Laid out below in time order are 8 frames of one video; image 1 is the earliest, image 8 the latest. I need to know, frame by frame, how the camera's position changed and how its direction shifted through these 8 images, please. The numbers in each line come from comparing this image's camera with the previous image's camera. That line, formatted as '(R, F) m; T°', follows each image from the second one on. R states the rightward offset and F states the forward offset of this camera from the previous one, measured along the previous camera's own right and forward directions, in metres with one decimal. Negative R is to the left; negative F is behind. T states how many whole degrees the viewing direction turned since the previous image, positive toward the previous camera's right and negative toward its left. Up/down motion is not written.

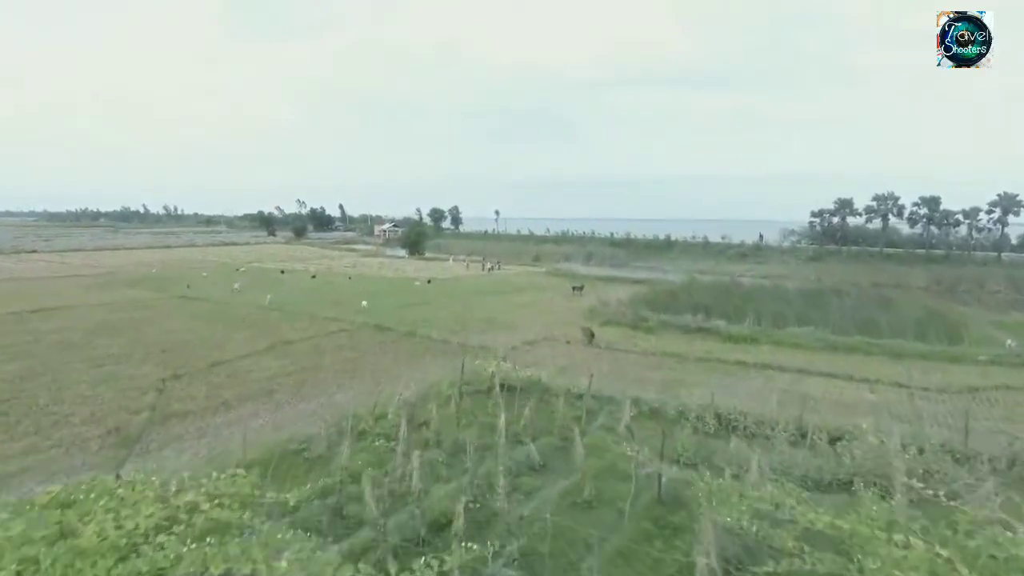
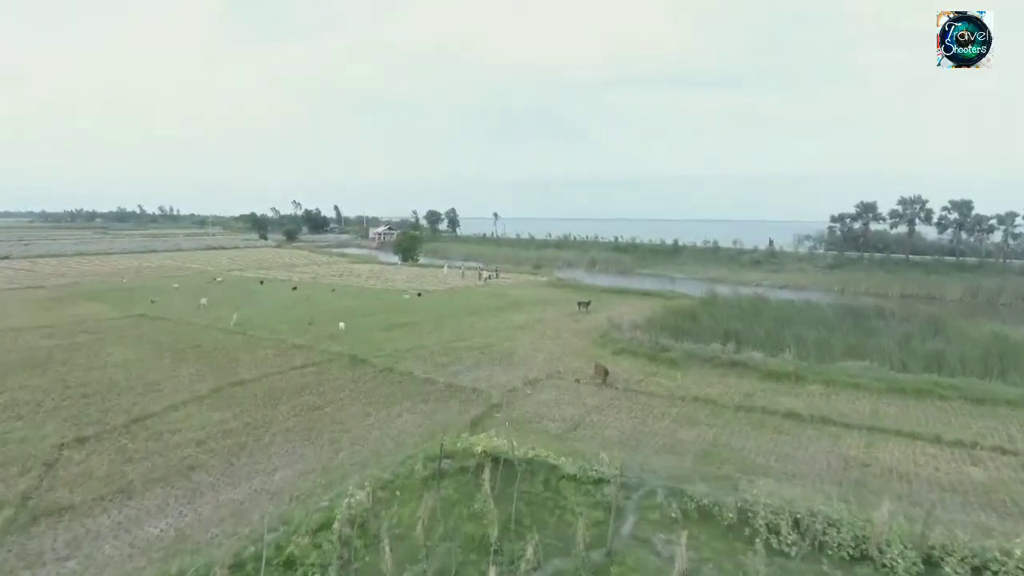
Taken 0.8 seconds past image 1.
(0.0, +2.7) m; 0°
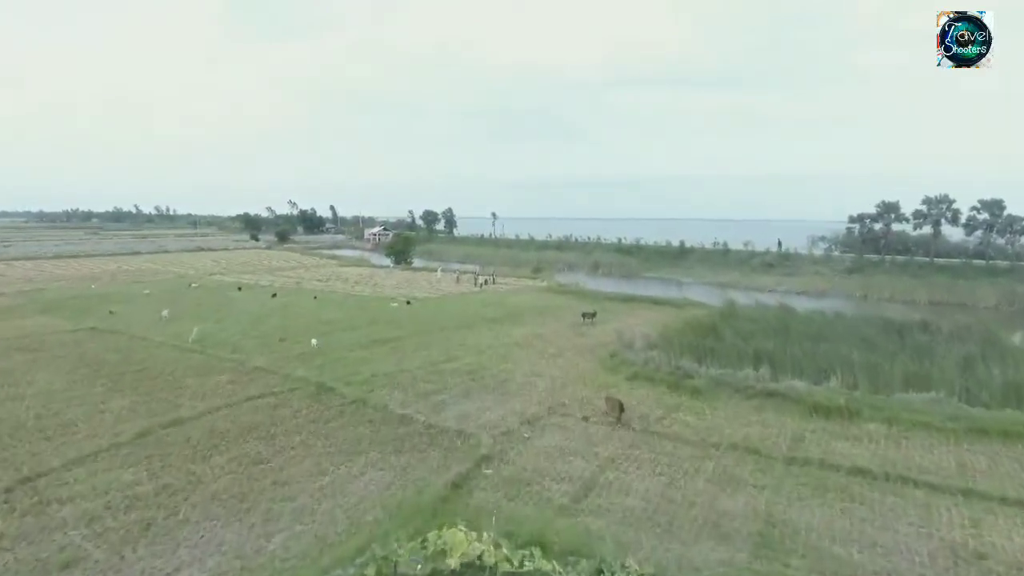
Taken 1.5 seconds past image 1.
(+0.1, +2.4) m; 0°
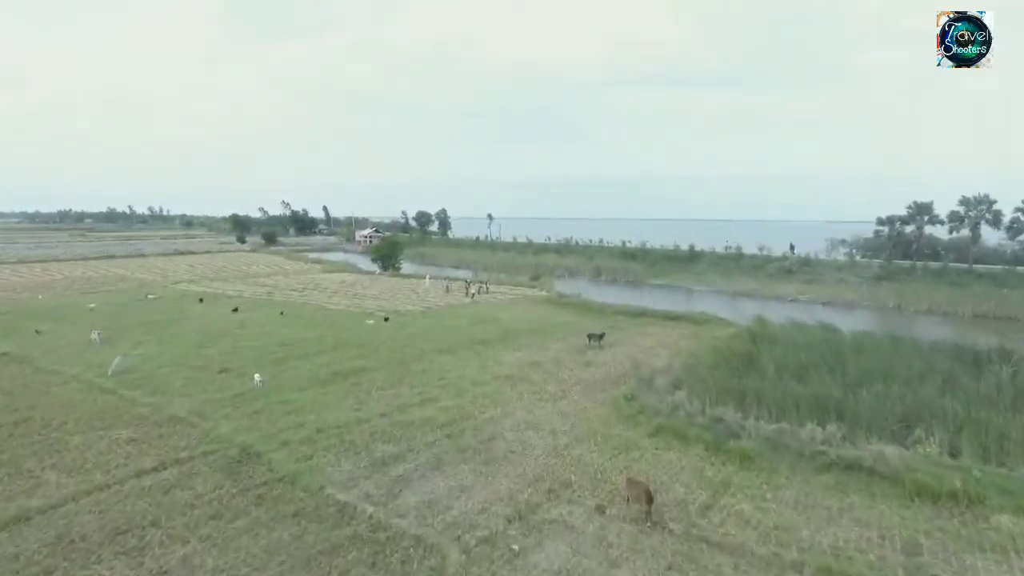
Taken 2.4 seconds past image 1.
(+0.1, +3.2) m; 0°
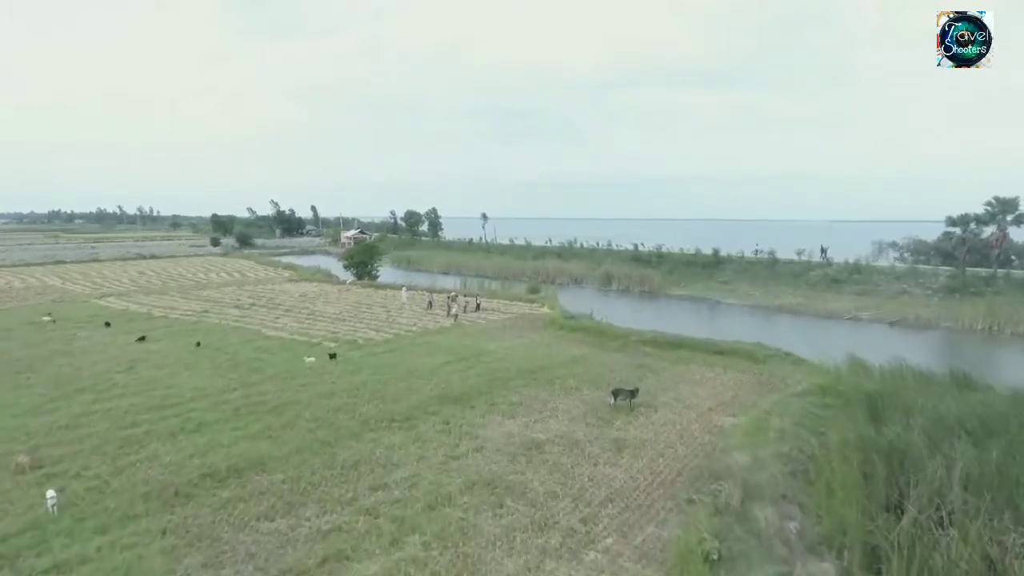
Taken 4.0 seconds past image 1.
(+0.1, +5.8) m; 0°
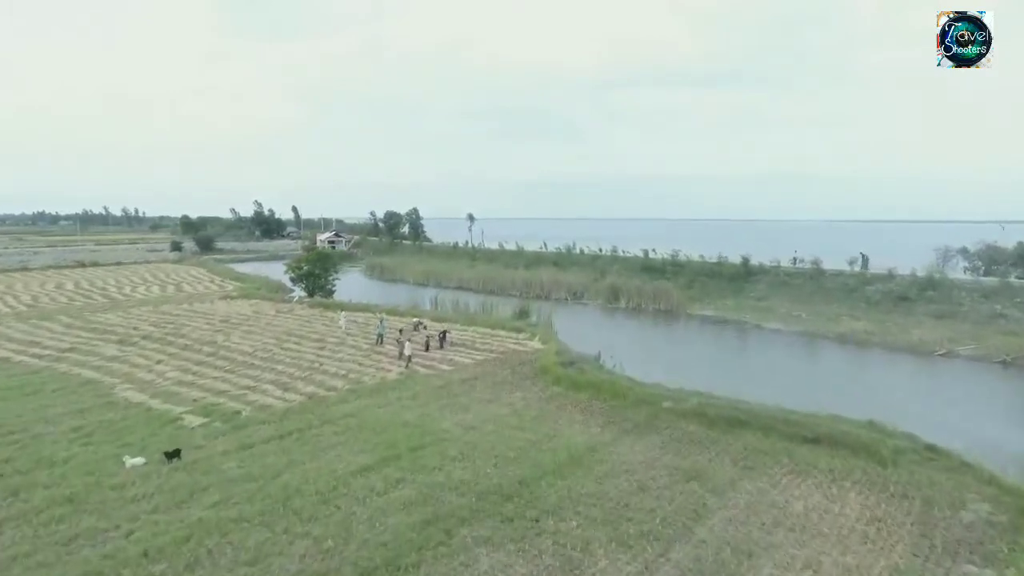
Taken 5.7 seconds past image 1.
(+0.4, +6.4) m; 0°
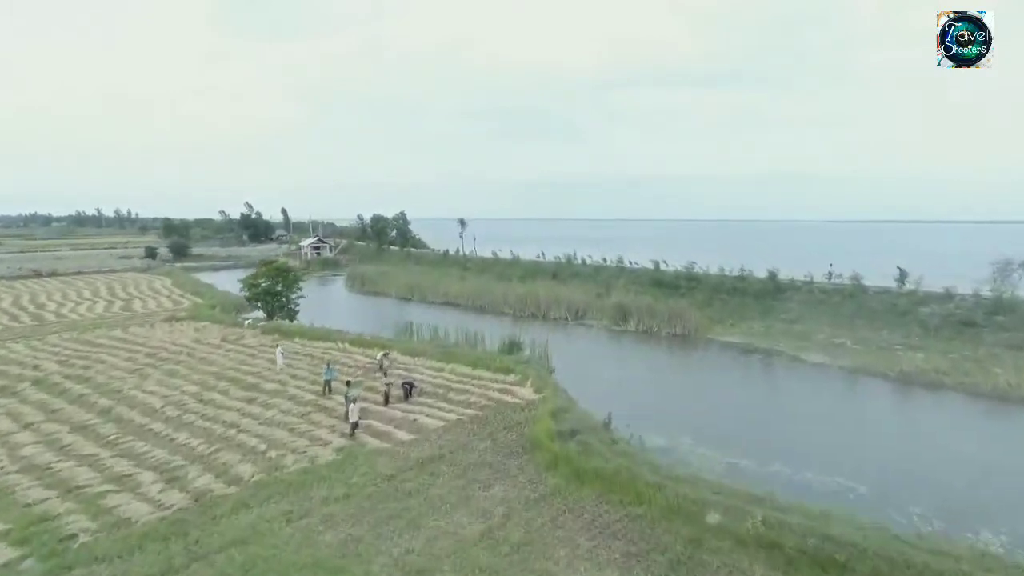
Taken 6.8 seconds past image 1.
(+0.2, +3.9) m; 0°
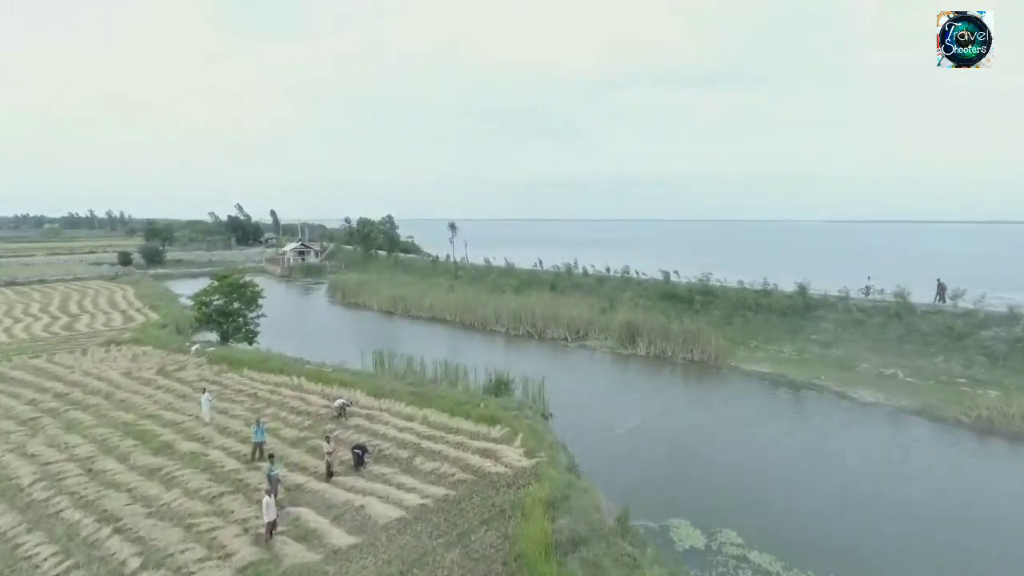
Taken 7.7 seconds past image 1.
(+0.2, +3.3) m; 0°
